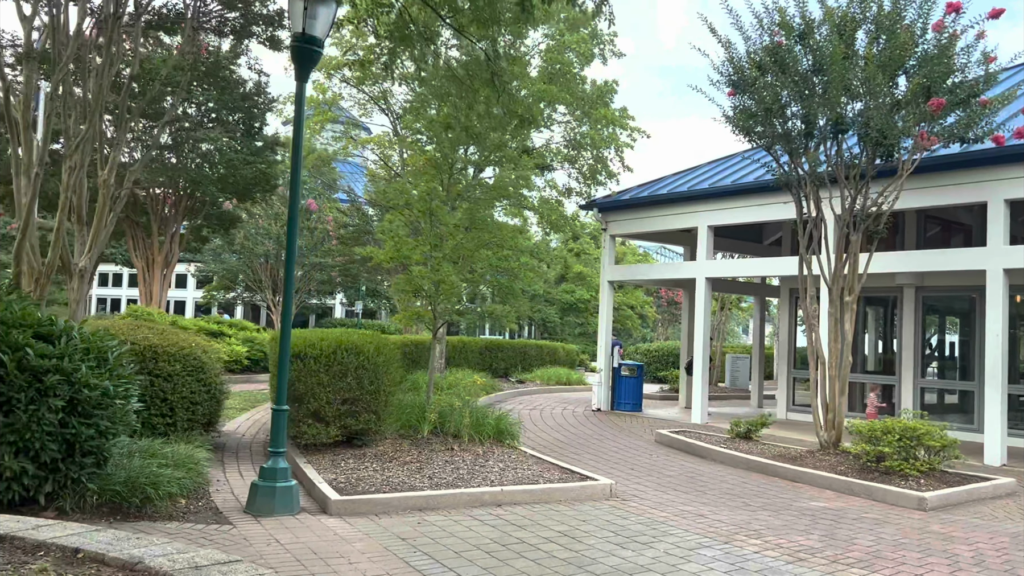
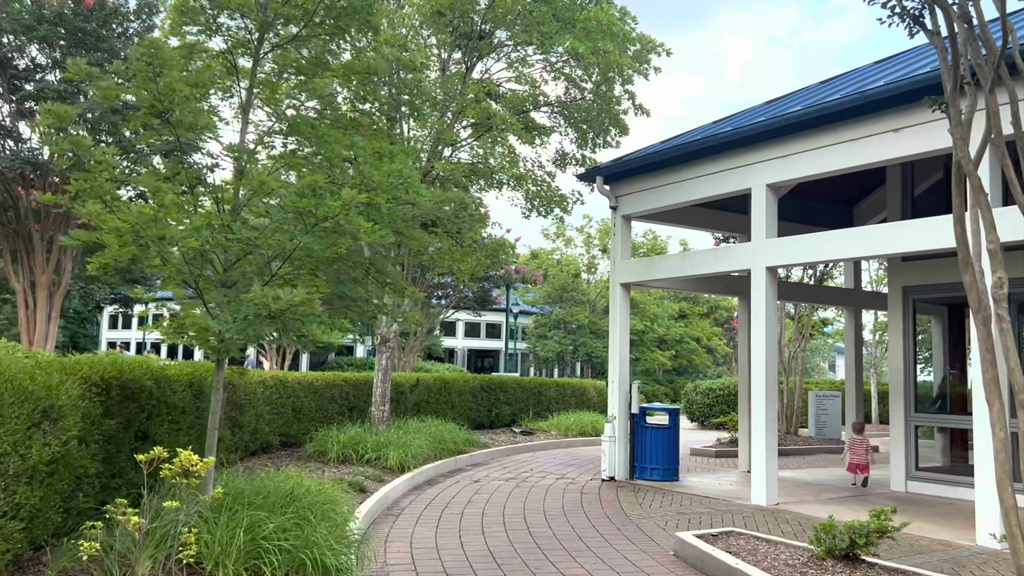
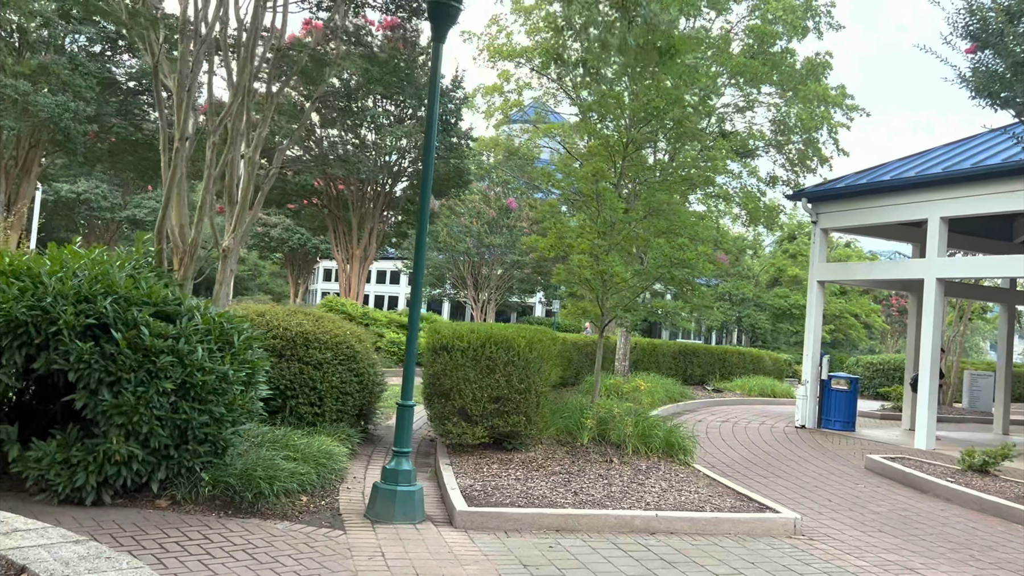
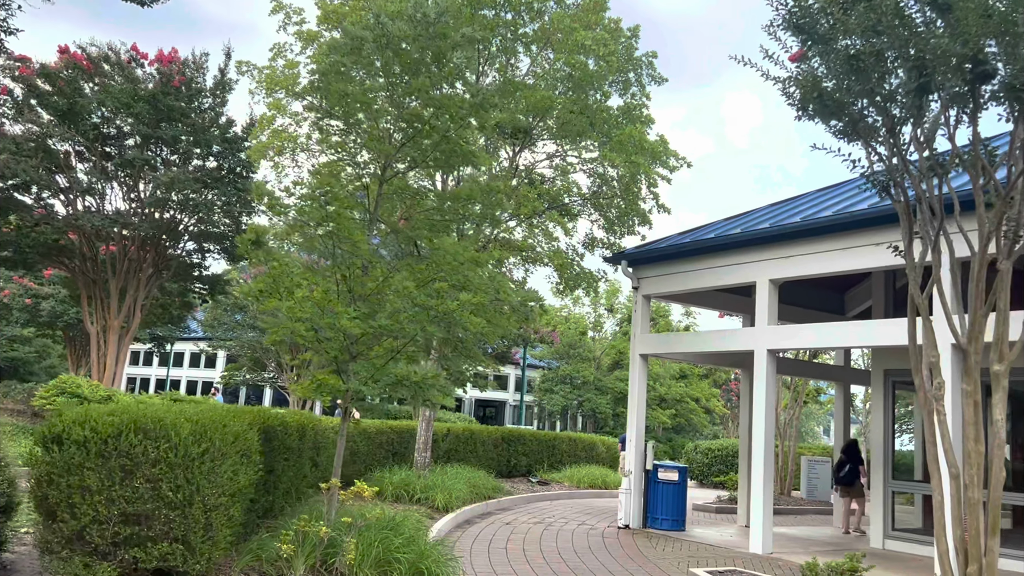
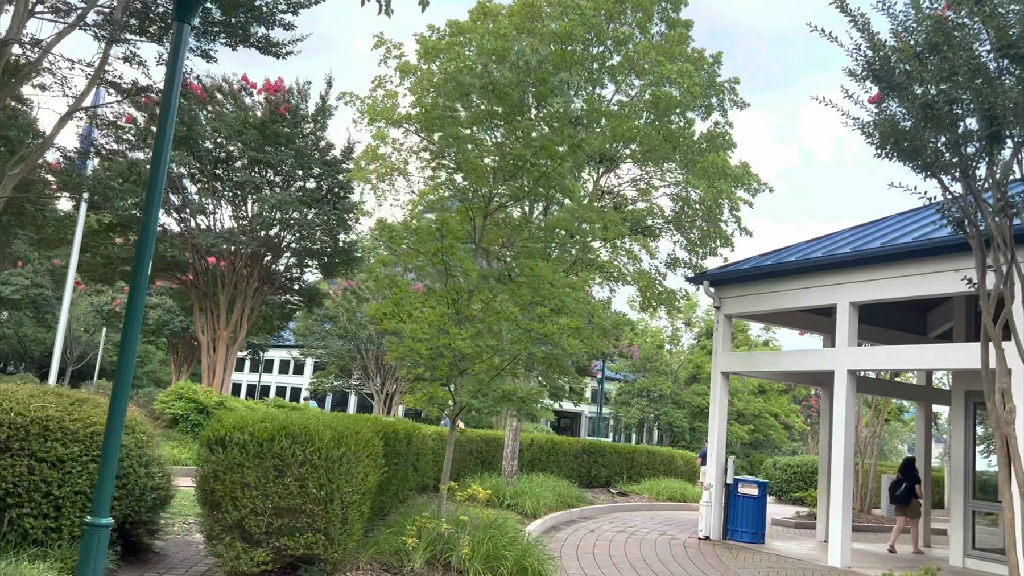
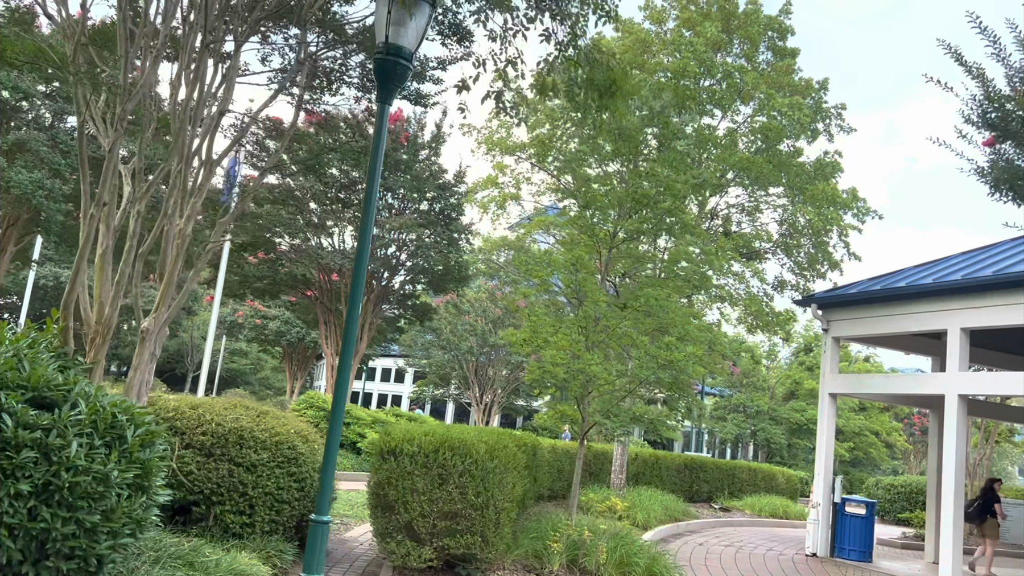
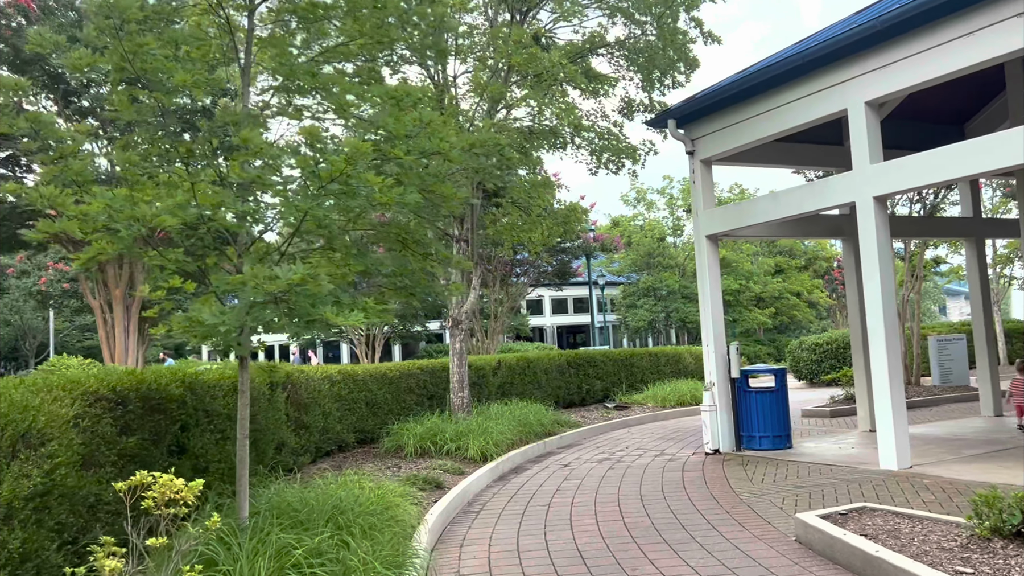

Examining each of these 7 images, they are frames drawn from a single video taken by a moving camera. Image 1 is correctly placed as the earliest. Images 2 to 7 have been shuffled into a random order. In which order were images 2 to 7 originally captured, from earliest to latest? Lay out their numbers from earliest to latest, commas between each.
3, 6, 5, 4, 2, 7
